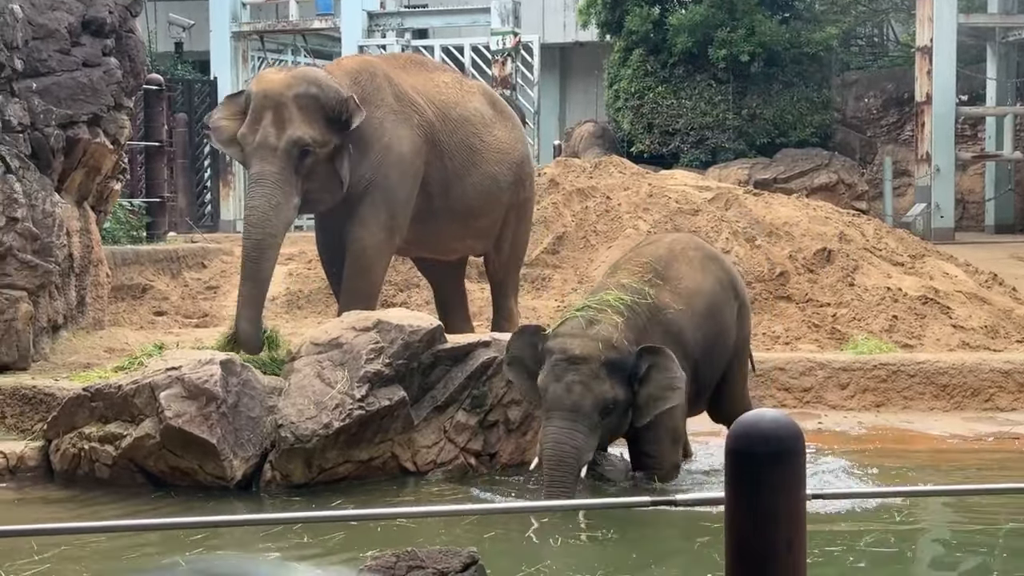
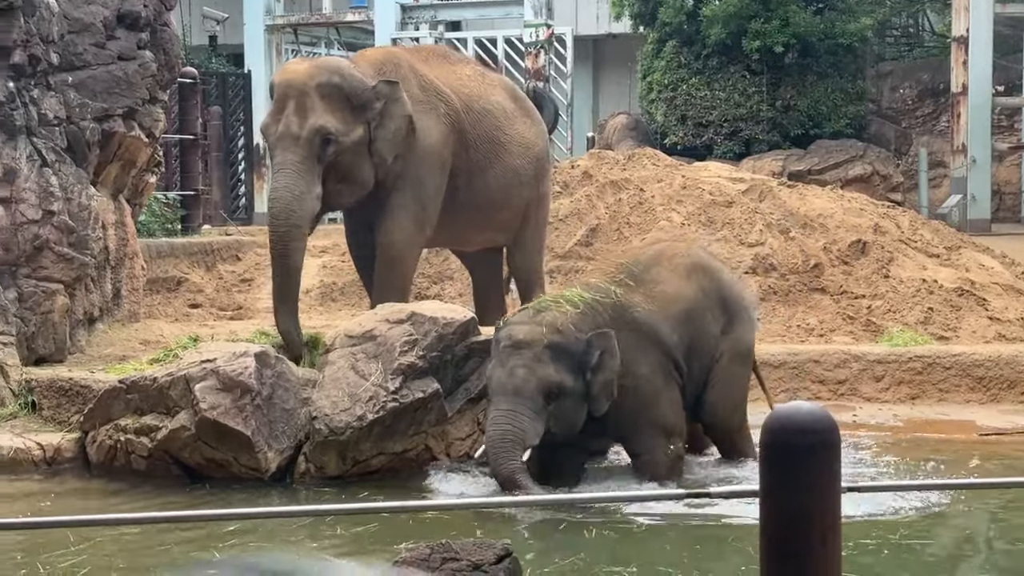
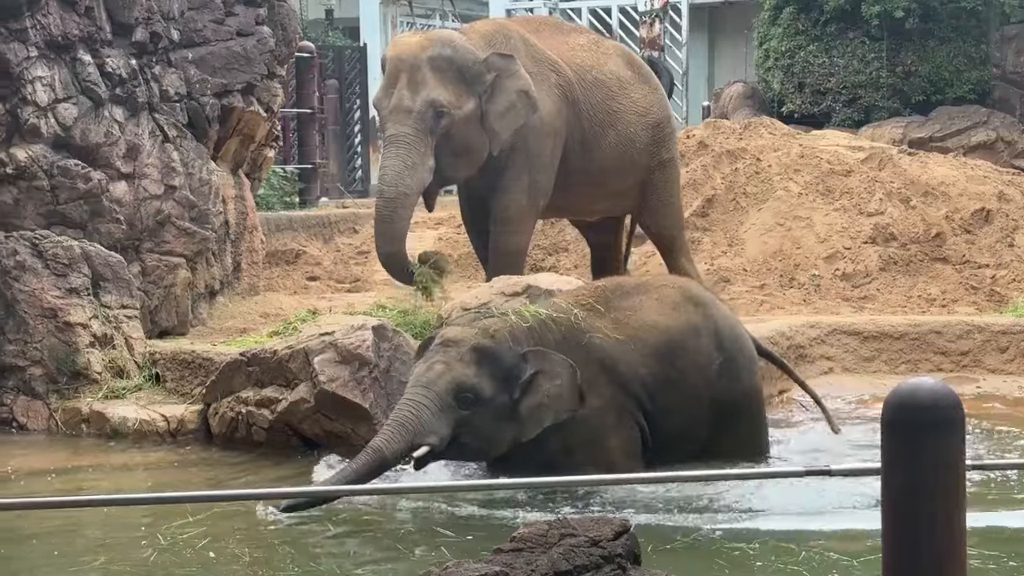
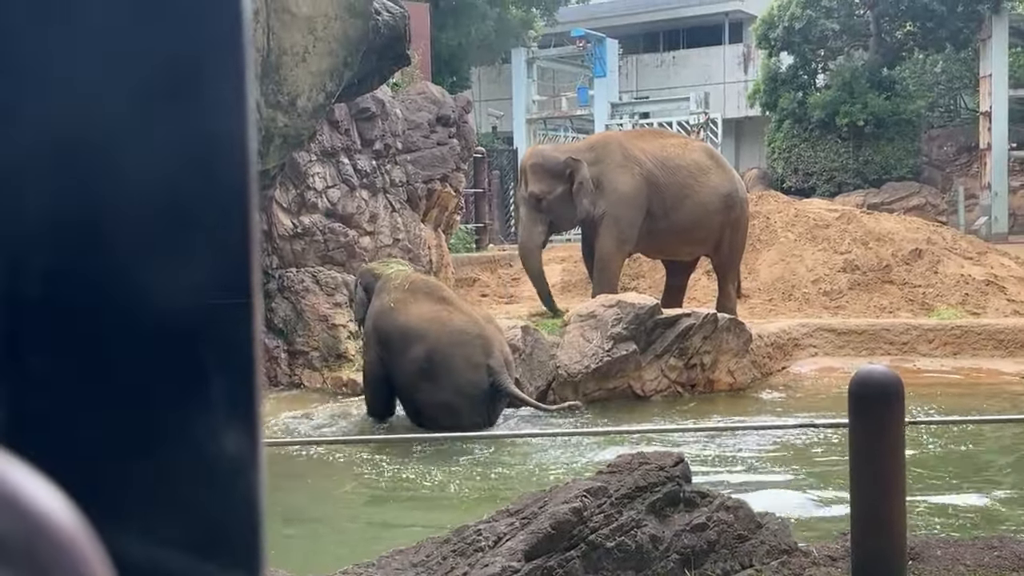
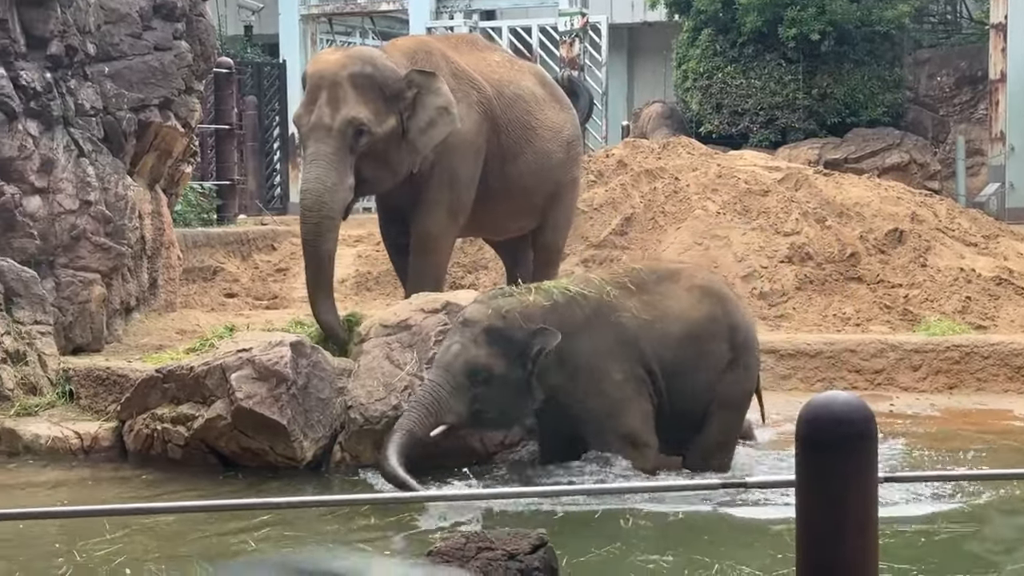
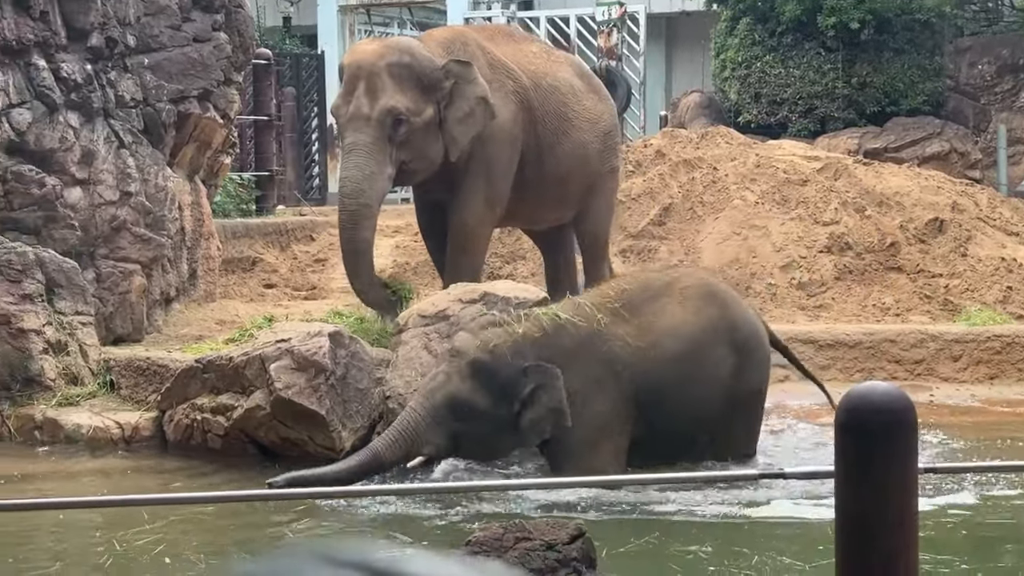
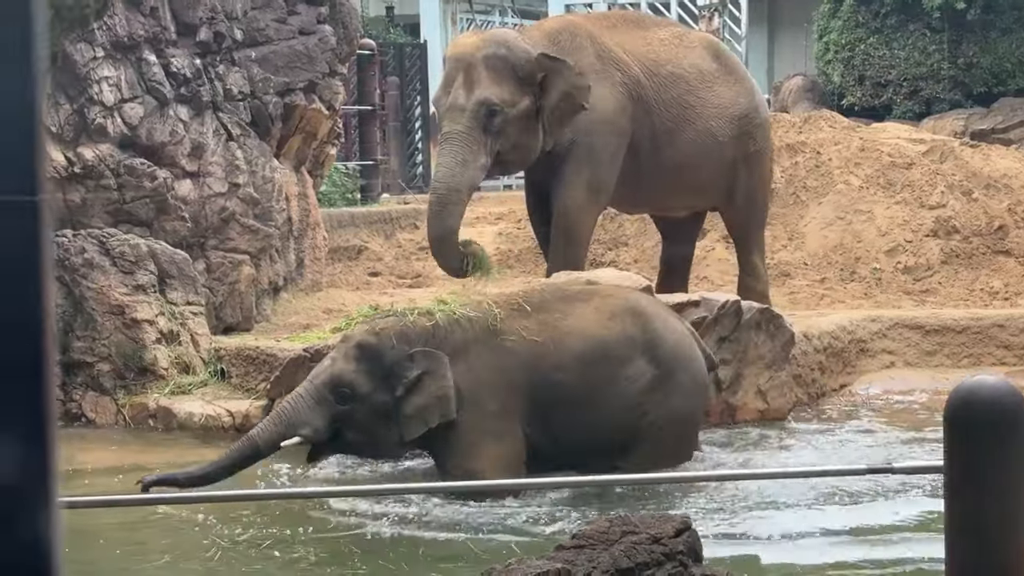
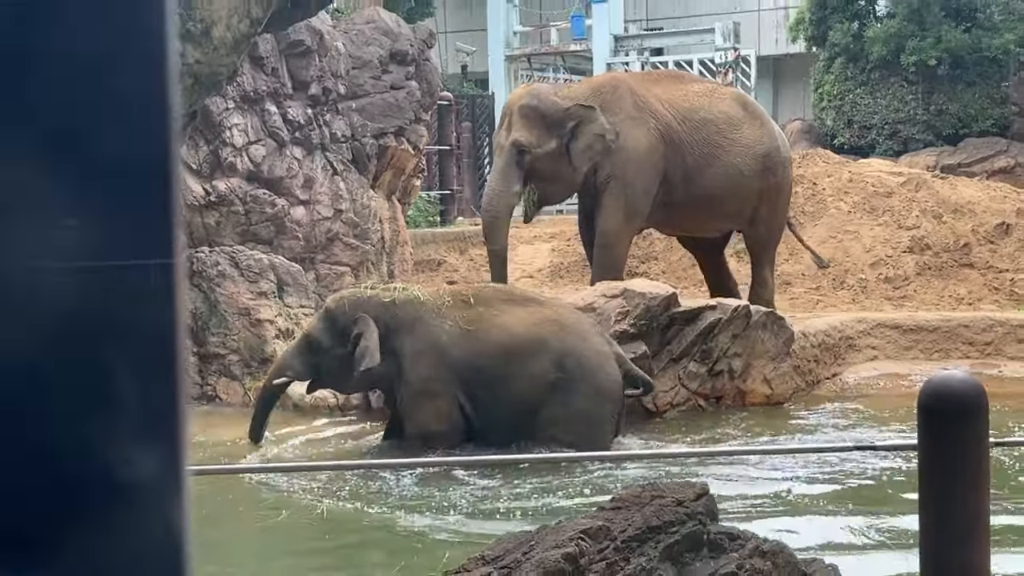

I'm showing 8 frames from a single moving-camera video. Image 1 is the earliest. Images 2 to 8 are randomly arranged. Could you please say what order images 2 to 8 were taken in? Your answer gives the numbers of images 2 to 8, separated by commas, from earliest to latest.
2, 5, 6, 3, 7, 8, 4
